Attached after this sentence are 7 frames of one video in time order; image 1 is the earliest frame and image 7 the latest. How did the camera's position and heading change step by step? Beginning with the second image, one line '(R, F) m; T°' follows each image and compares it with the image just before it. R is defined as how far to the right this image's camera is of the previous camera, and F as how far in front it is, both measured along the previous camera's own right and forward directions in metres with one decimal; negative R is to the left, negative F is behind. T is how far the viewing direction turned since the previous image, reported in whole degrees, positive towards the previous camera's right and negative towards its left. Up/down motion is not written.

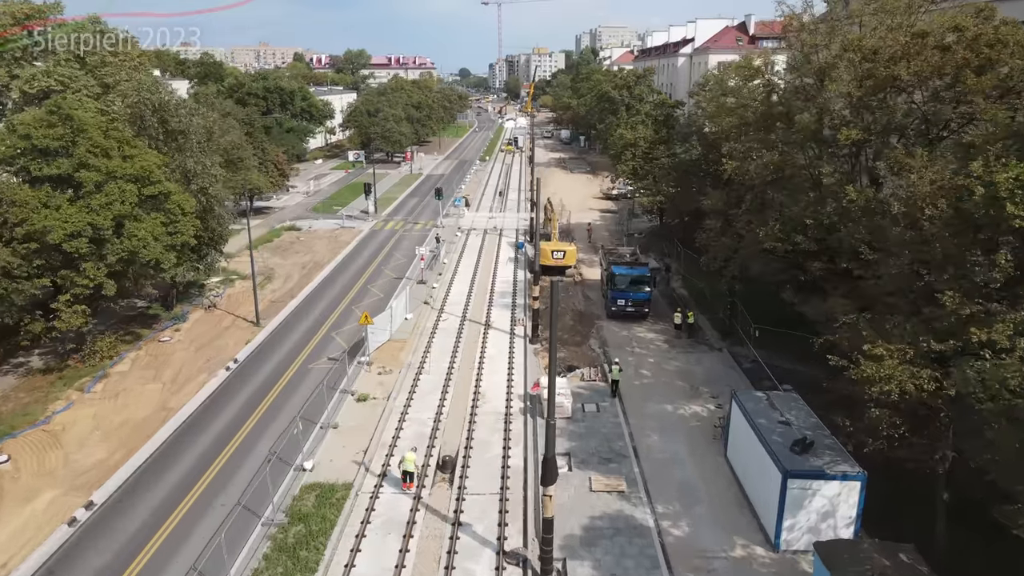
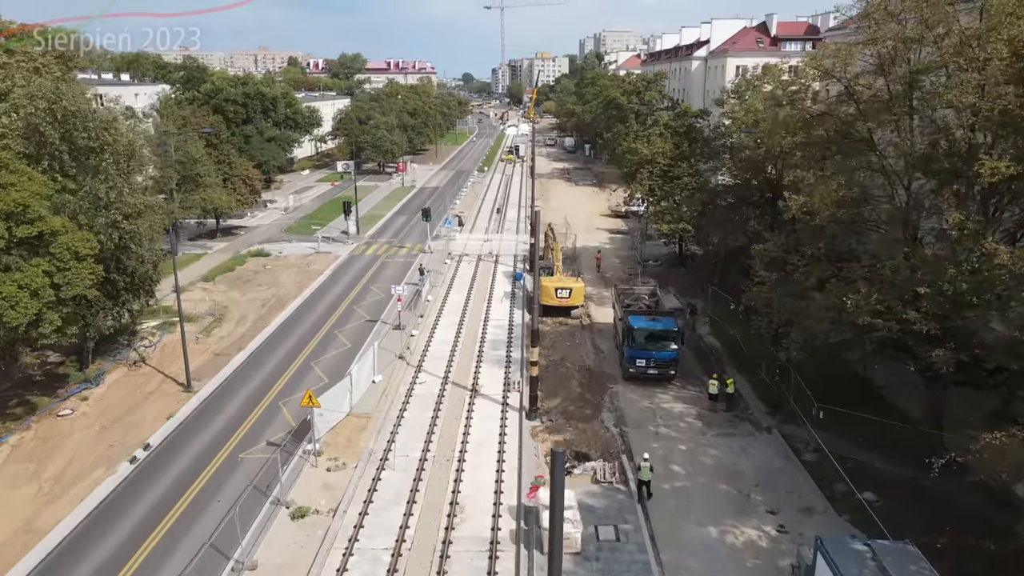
(+0.3, +6.4) m; 0°
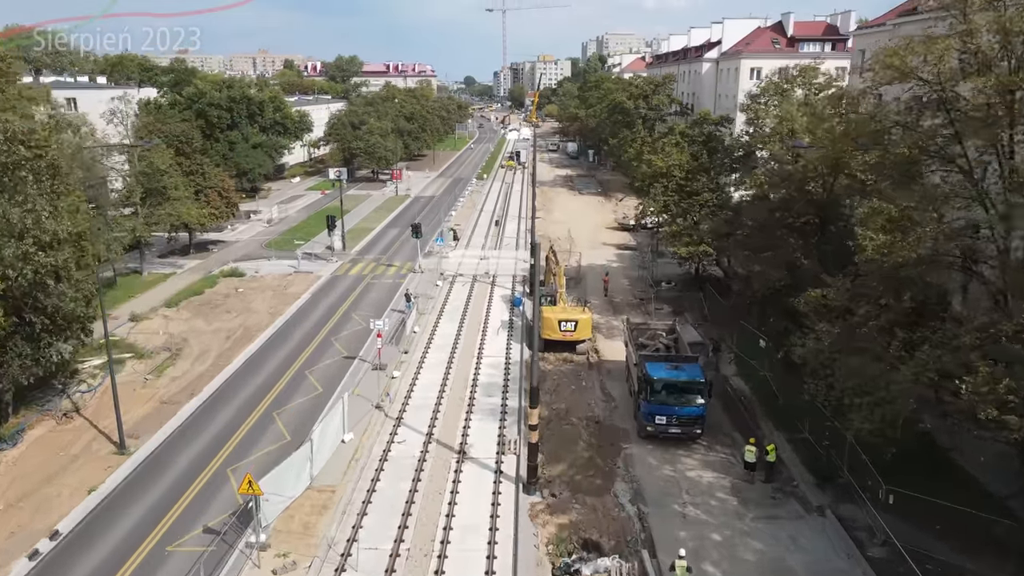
(+0.2, +4.2) m; 0°
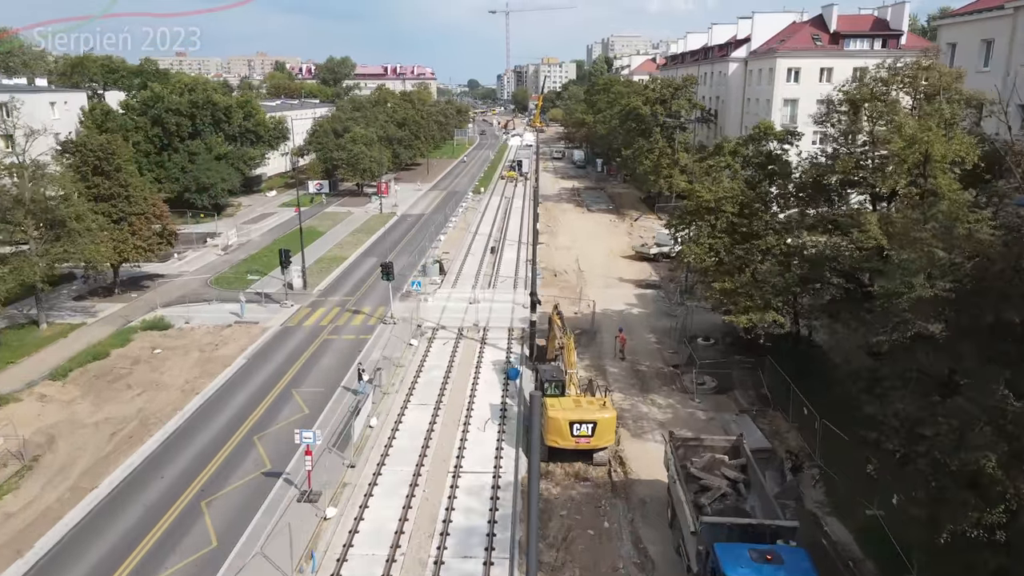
(+0.4, +8.8) m; 0°
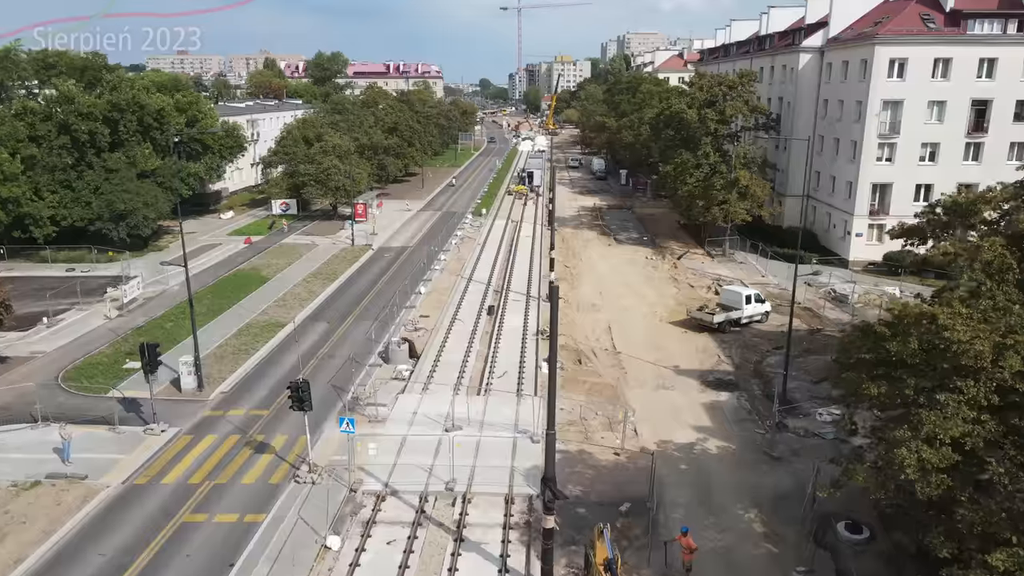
(+0.3, +14.2) m; -1°
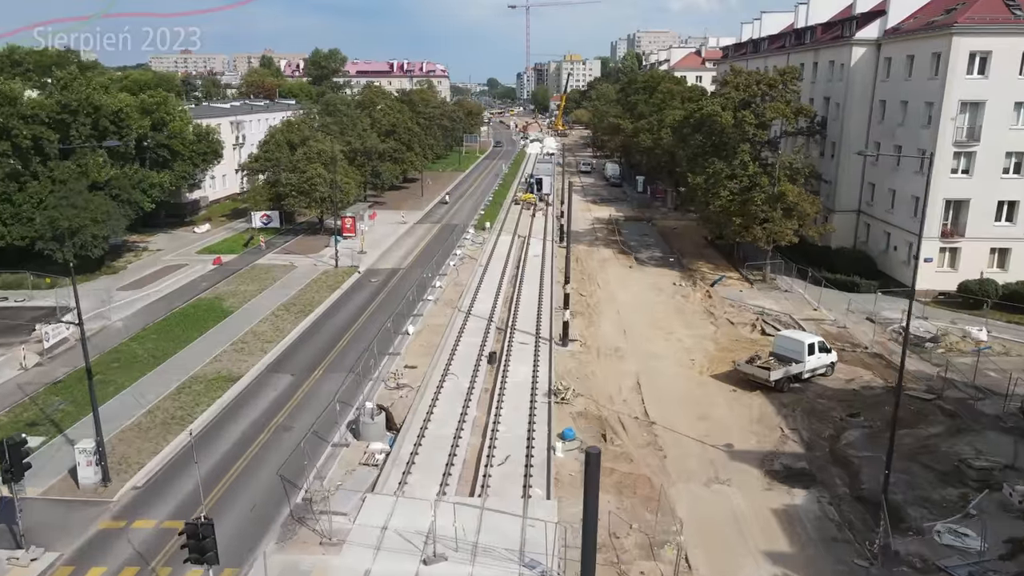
(+0.1, +6.6) m; -1°
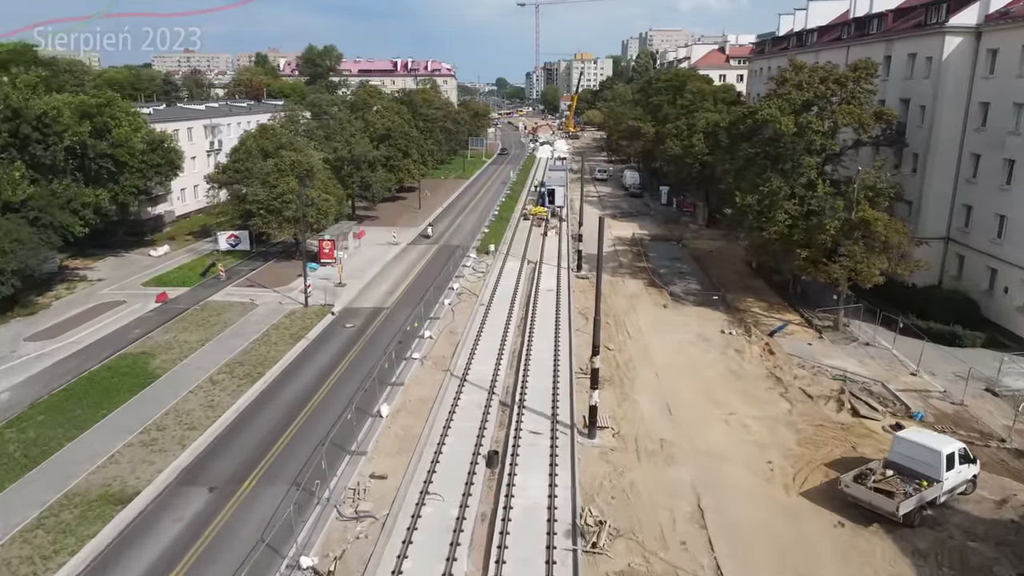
(0.0, +8.3) m; -1°
